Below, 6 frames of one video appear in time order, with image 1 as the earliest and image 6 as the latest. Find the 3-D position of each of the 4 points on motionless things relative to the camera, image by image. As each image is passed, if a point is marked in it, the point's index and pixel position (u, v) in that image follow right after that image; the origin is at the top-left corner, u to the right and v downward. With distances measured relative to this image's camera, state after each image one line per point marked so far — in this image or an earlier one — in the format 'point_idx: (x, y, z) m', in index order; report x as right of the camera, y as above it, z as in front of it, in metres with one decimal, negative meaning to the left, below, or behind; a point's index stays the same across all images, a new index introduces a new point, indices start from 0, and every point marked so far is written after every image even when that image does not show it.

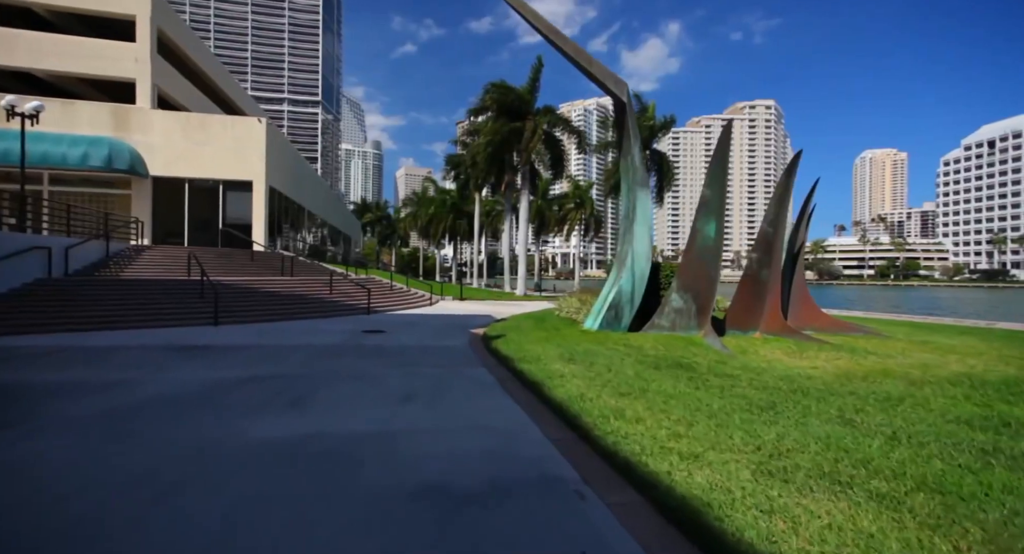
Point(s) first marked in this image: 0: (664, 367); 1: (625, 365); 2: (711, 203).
0: (+2.3, -1.4, +7.0) m
1: (+1.7, -1.4, +7.1) m
2: (+4.7, +1.8, +11.2) m
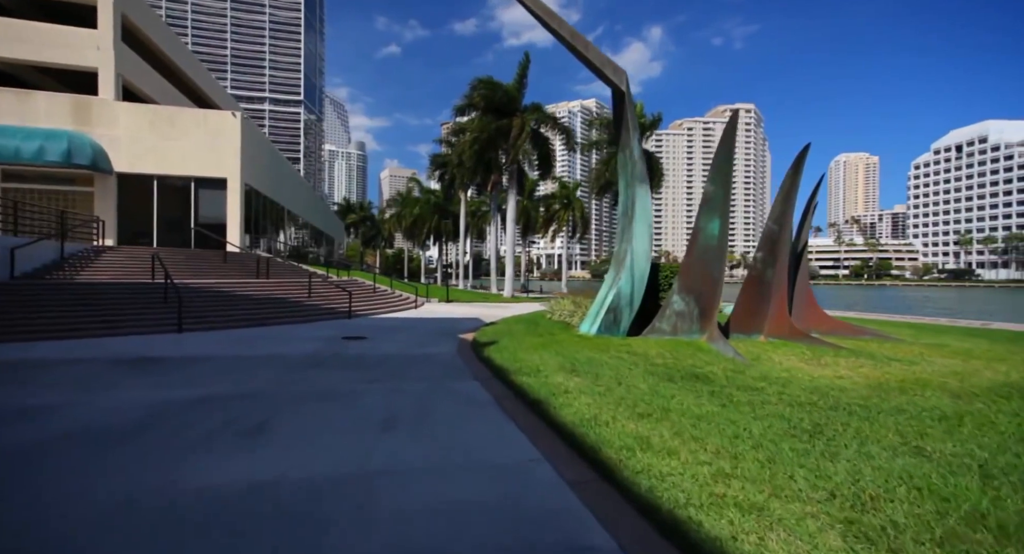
0: (+2.3, -1.4, +6.3) m
1: (+1.7, -1.4, +6.4) m
2: (+4.6, +1.8, +10.5) m
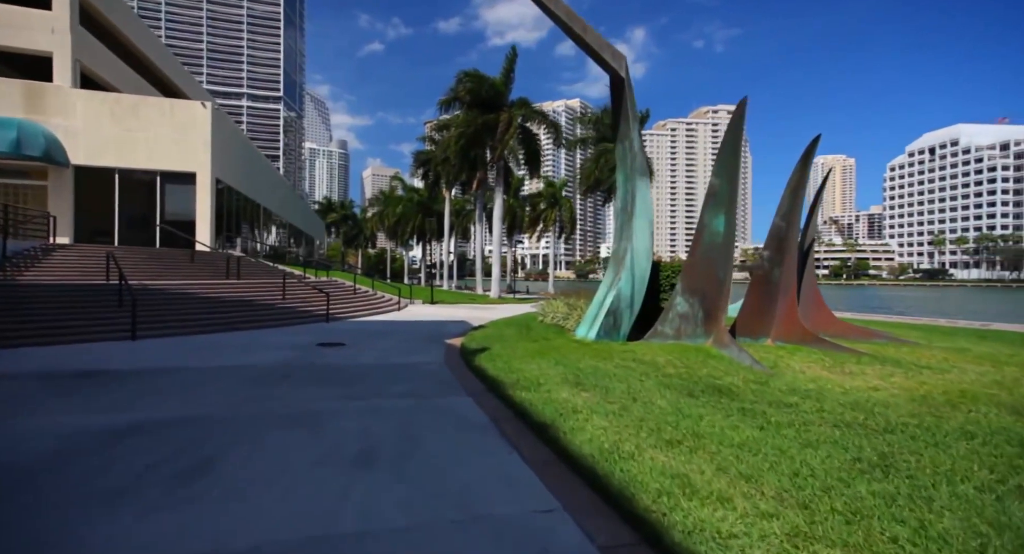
0: (+2.2, -1.4, +5.6) m
1: (+1.7, -1.4, +5.6) m
2: (+4.4, +1.8, +9.9) m
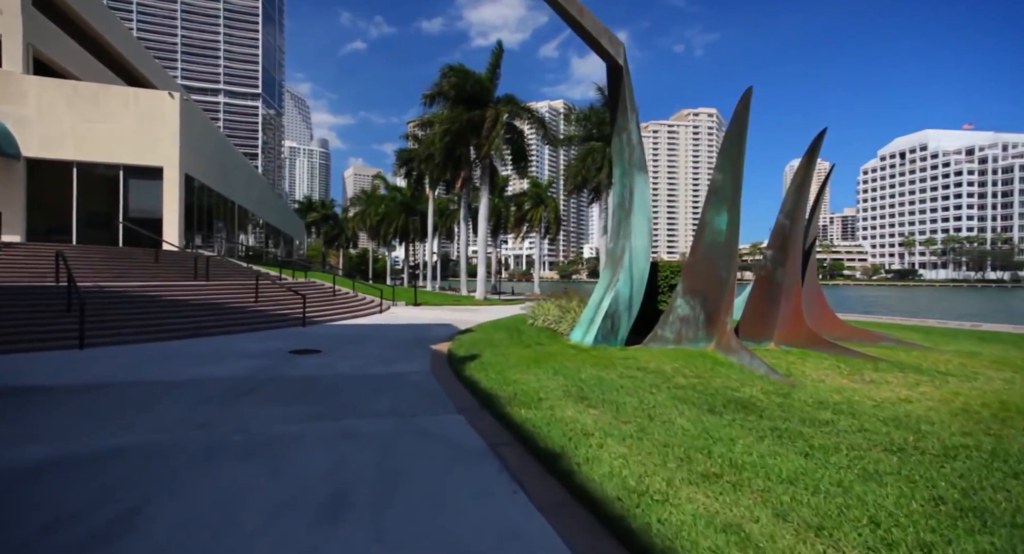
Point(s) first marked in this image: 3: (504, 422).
0: (+2.2, -1.4, +4.9) m
1: (+1.7, -1.4, +5.0) m
2: (+4.2, +1.8, +9.3) m
3: (-0.1, -1.5, +4.8) m
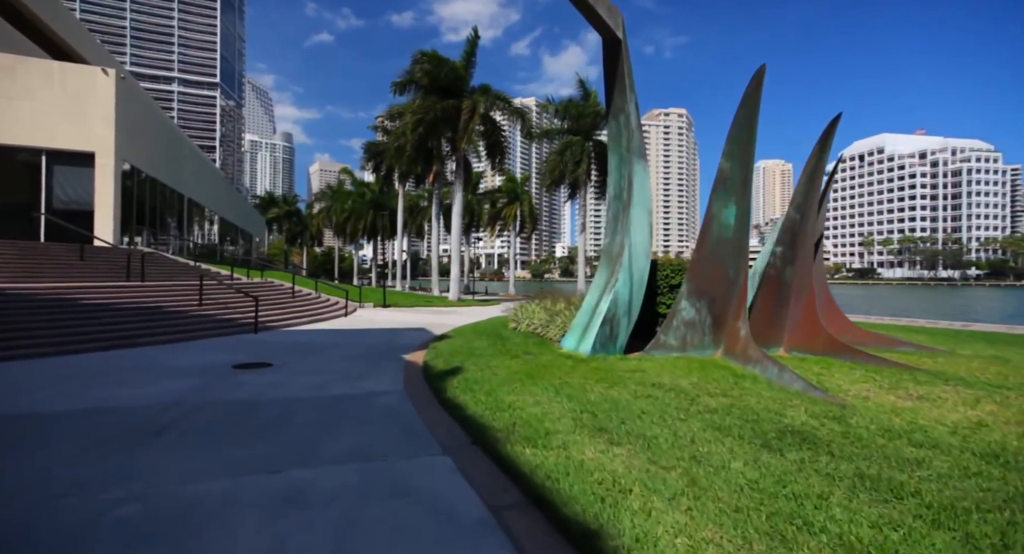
0: (+2.2, -1.4, +3.9) m
1: (+1.7, -1.4, +3.9) m
2: (+3.9, +1.8, +8.4) m
3: (-0.1, -1.5, +3.6) m
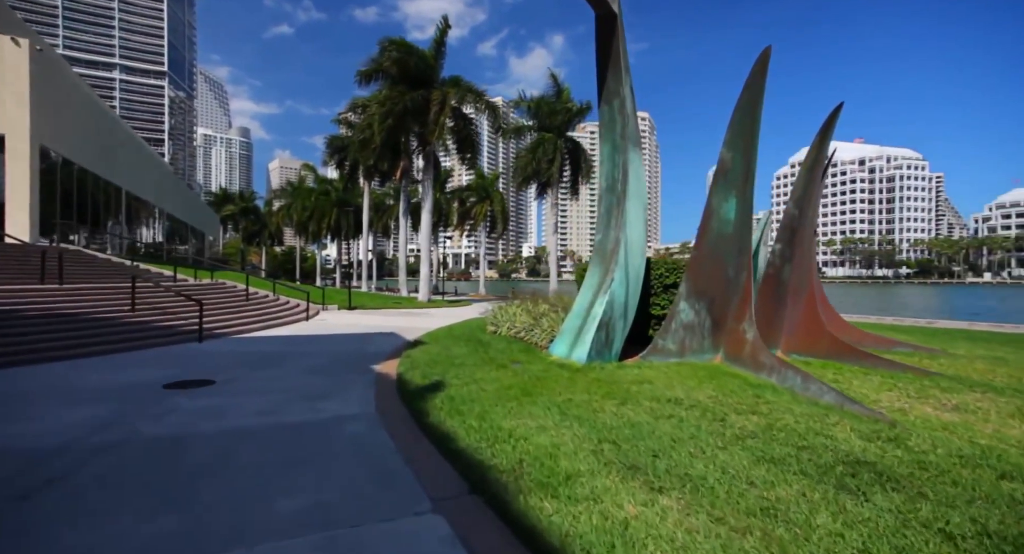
0: (+2.3, -1.4, +3.1) m
1: (+1.8, -1.4, +3.1) m
2: (+3.7, +1.8, +7.7) m
3: (0.0, -1.5, +2.7) m
